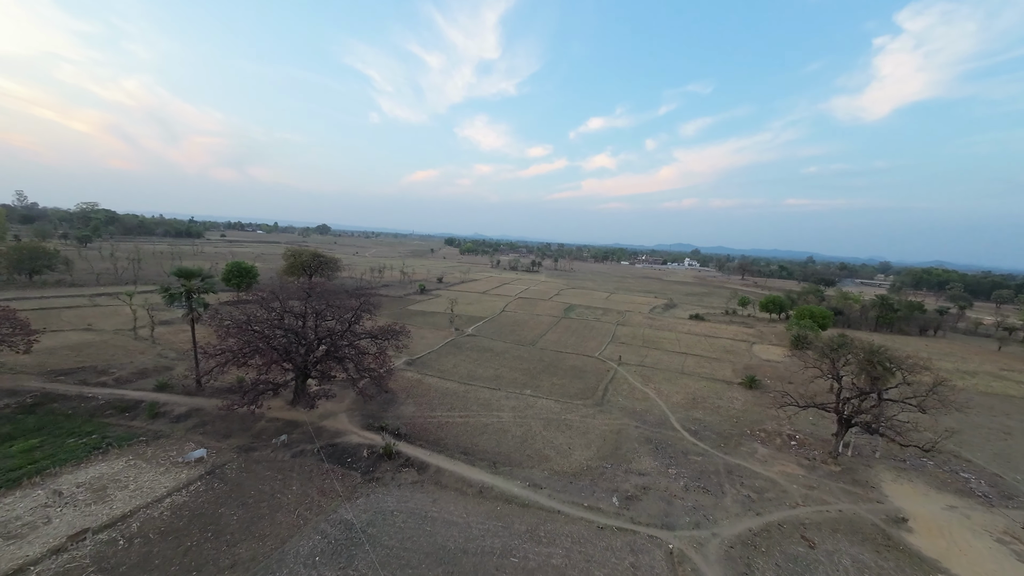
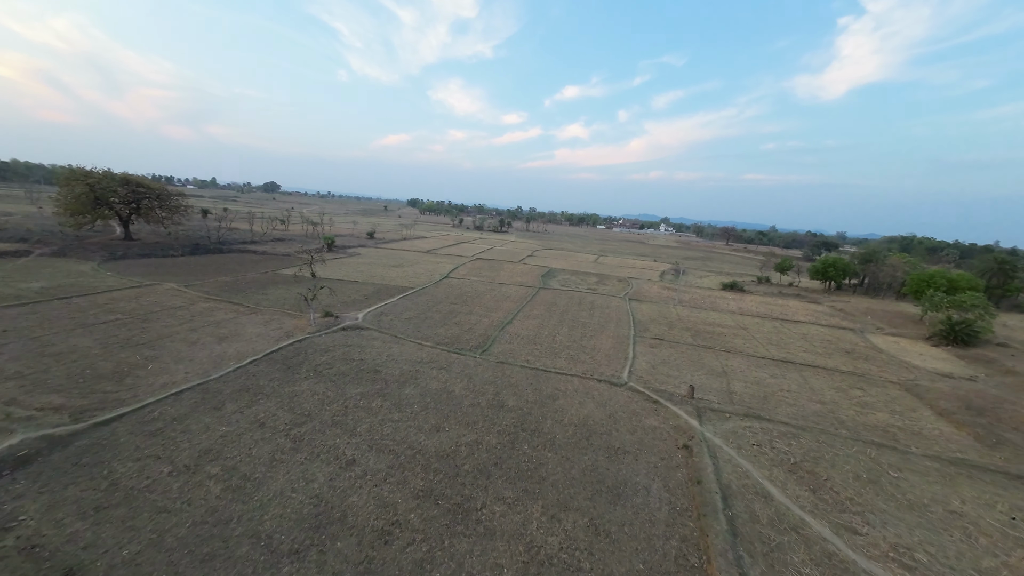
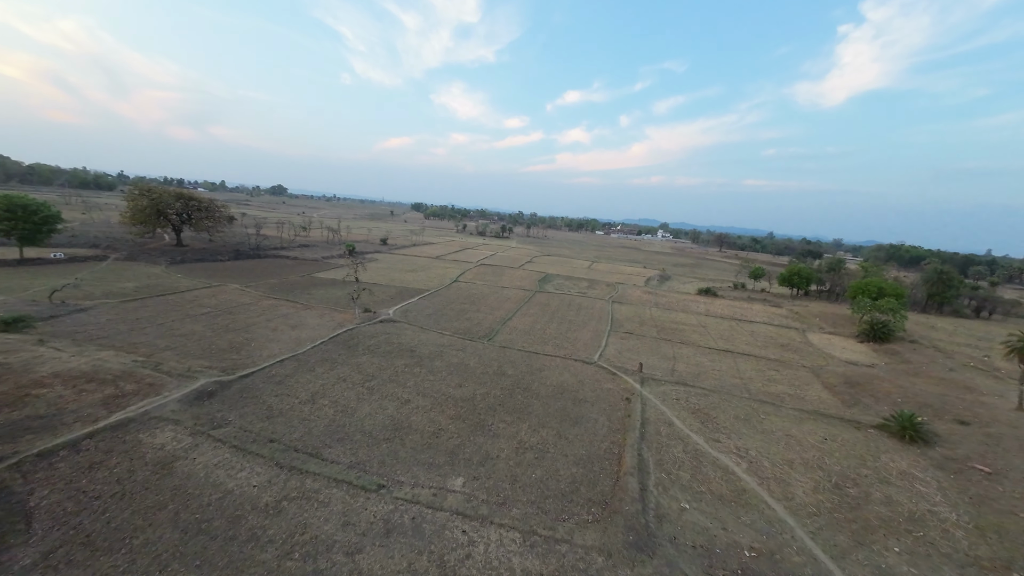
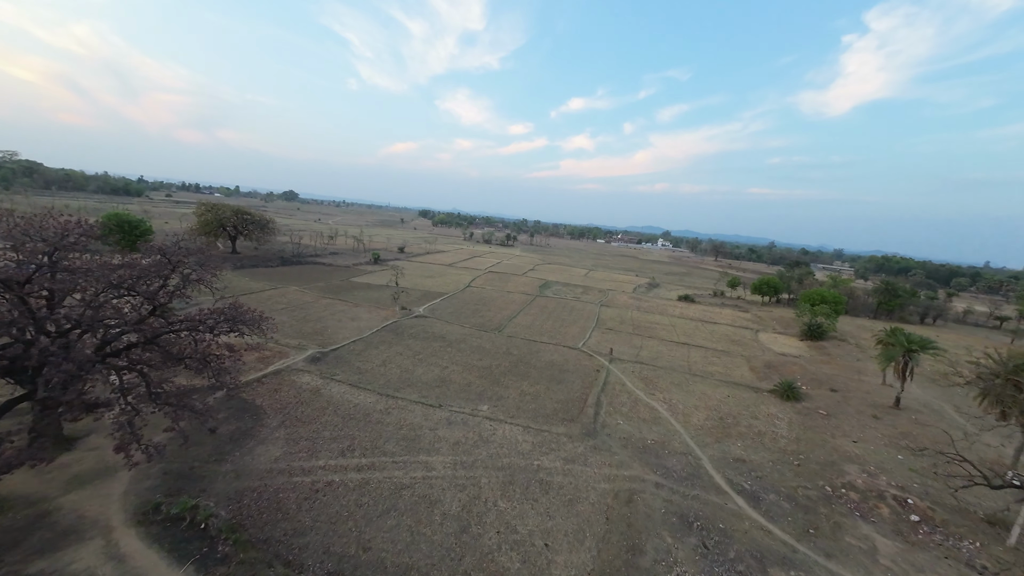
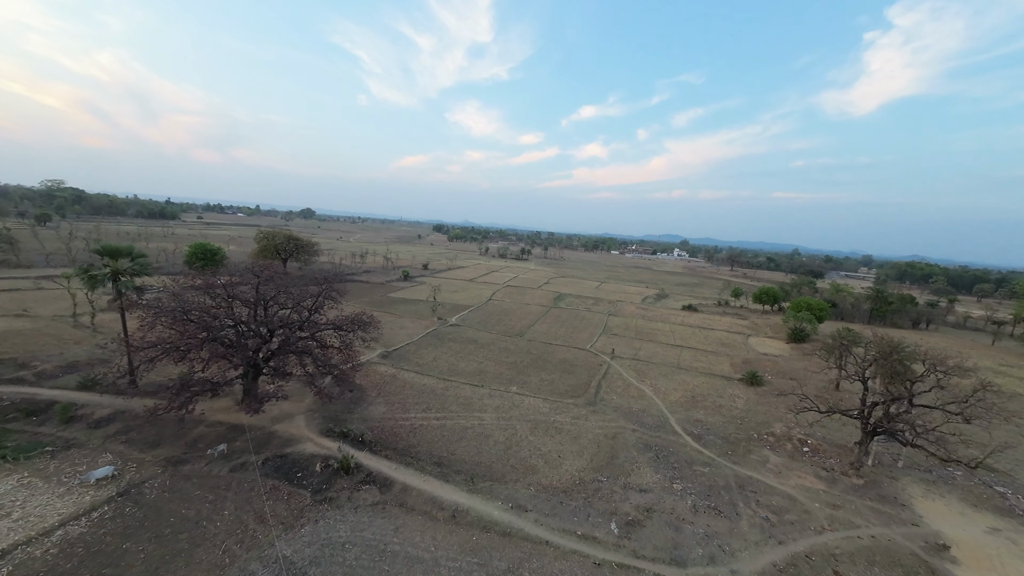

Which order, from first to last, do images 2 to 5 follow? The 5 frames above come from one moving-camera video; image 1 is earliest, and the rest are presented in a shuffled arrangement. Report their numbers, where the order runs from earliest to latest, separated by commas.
5, 4, 3, 2
